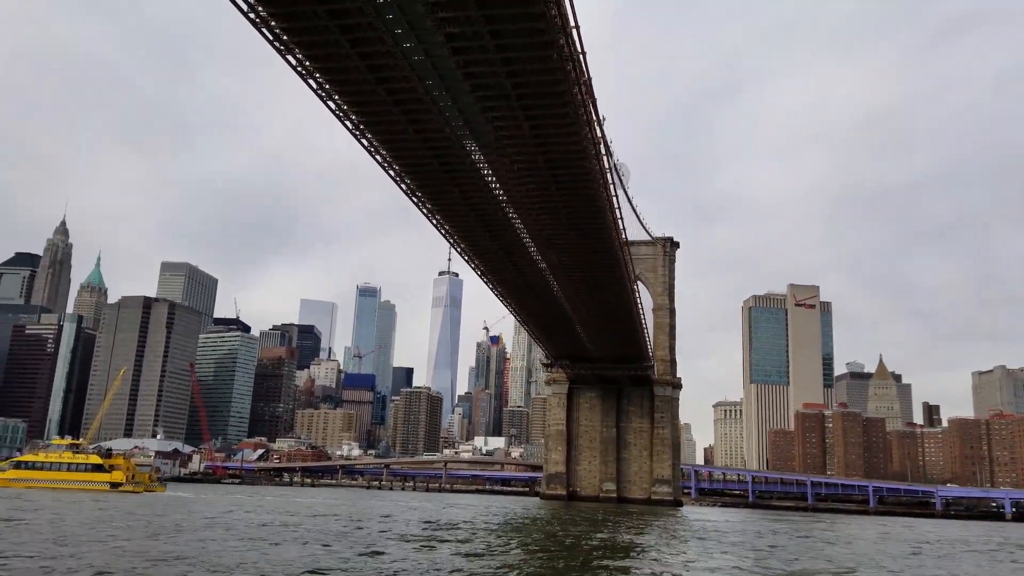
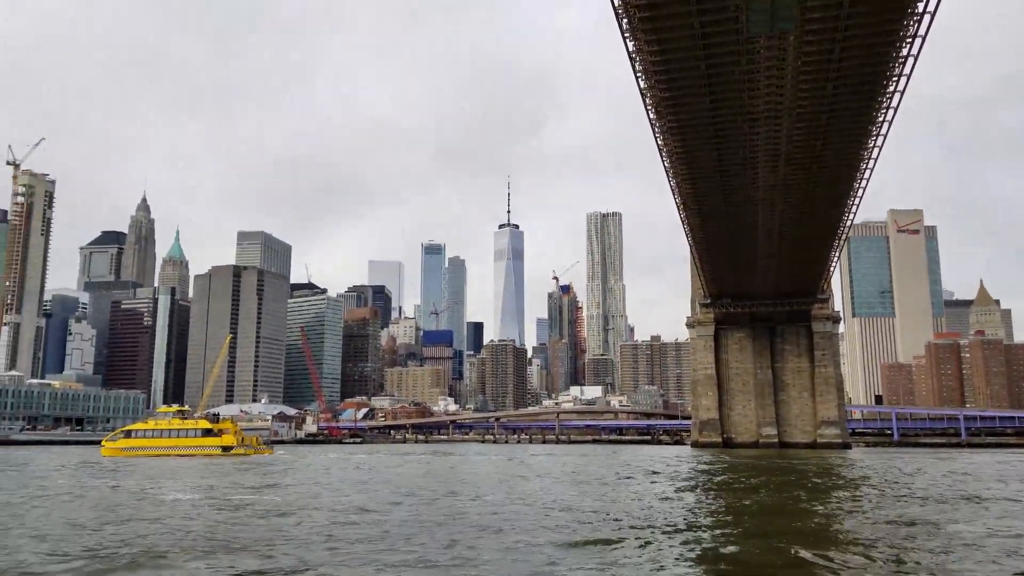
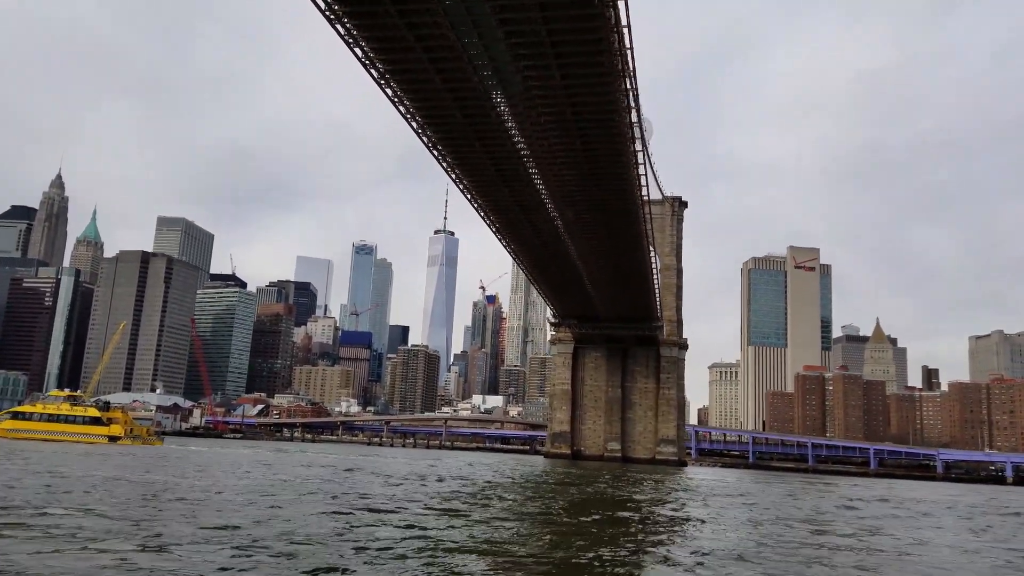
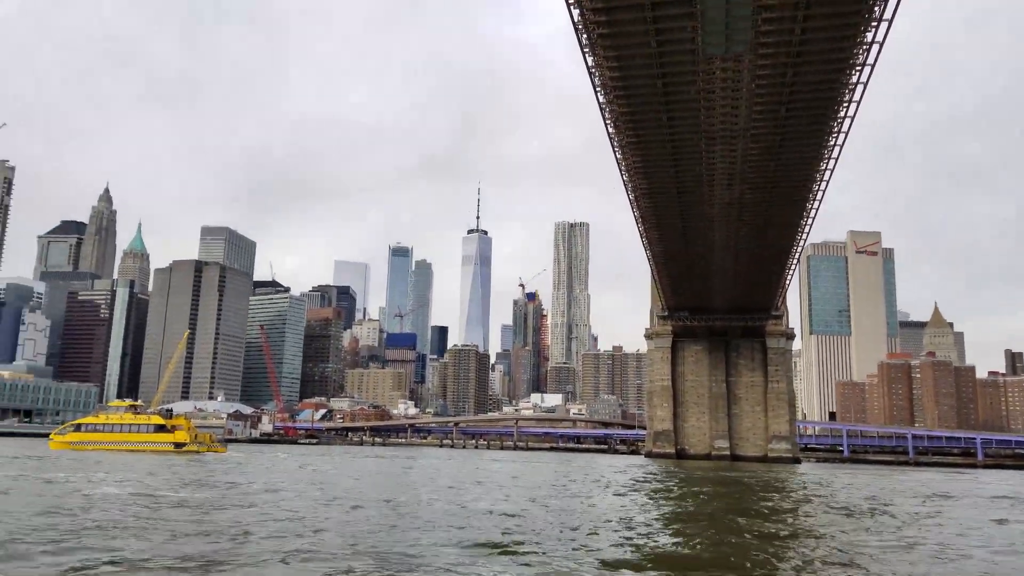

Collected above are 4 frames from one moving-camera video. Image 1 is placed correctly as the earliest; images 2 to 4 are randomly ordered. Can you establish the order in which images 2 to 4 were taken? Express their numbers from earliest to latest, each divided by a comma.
3, 4, 2
